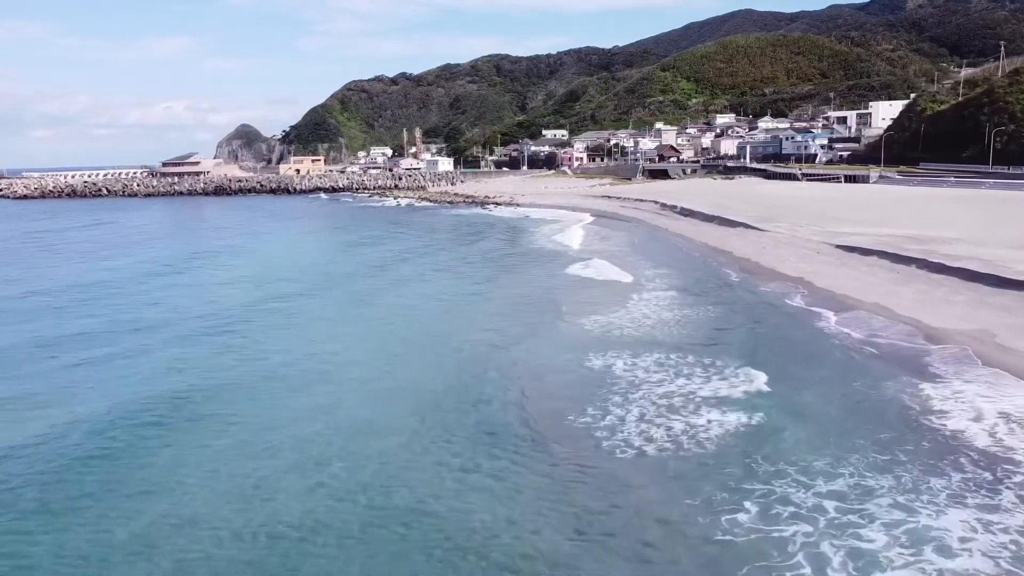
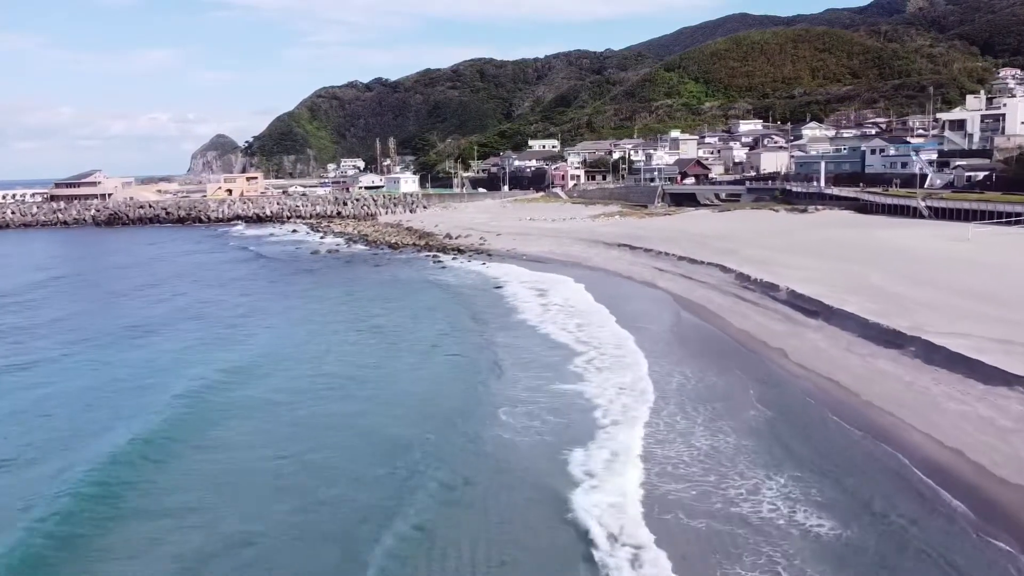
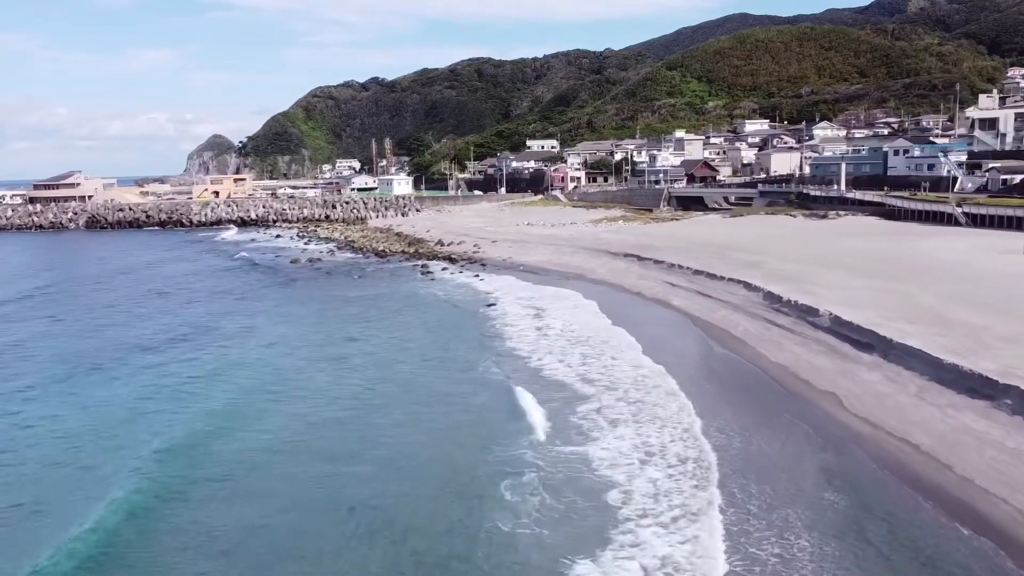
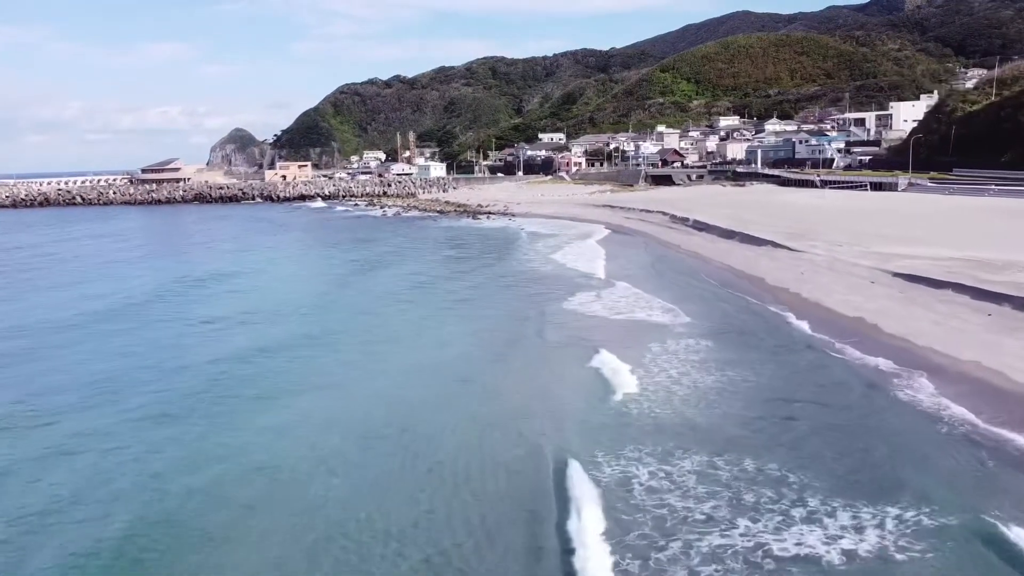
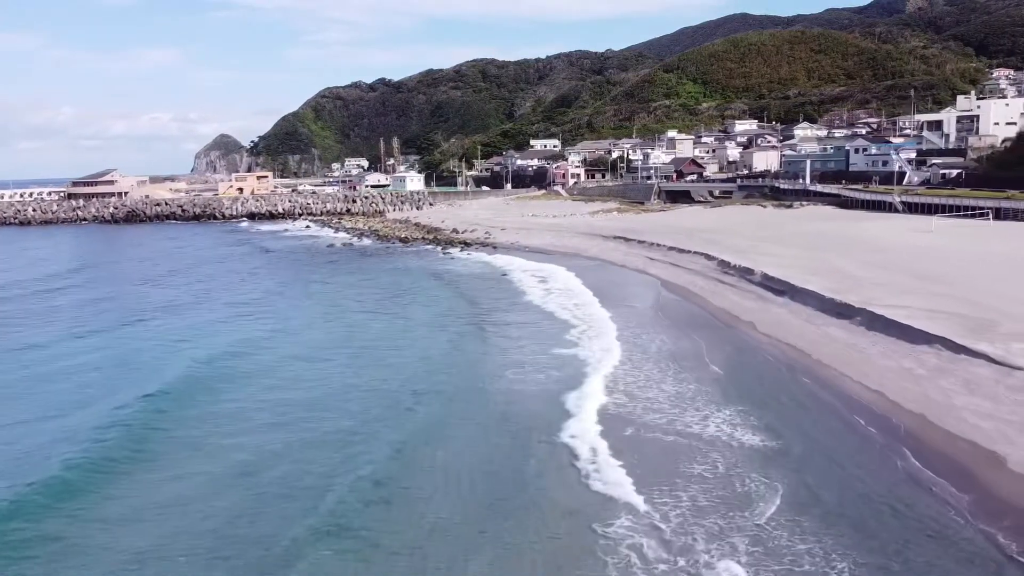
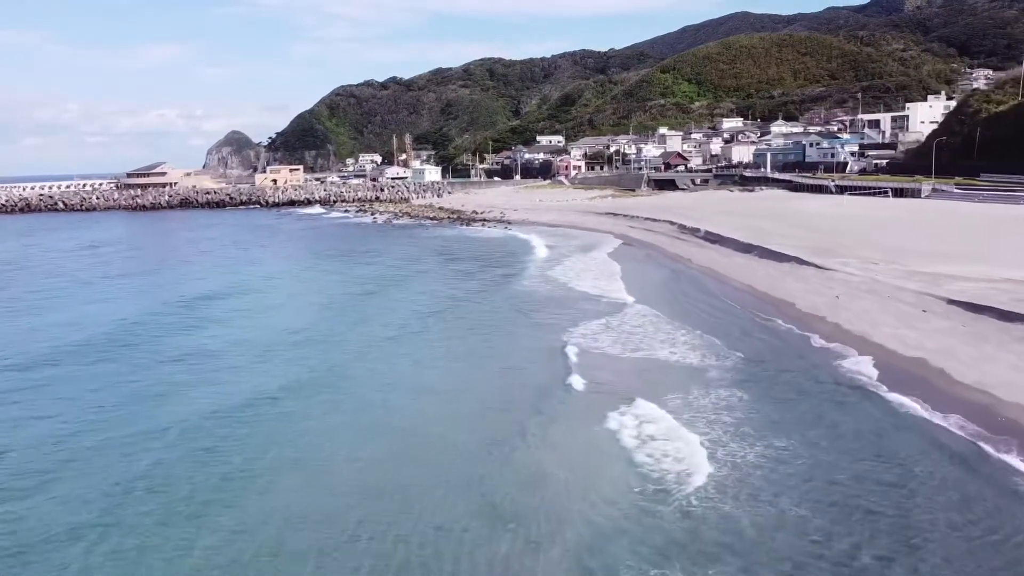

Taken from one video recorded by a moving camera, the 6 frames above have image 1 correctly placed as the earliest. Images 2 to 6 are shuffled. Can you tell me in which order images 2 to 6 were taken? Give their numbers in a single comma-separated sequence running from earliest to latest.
4, 6, 5, 2, 3
